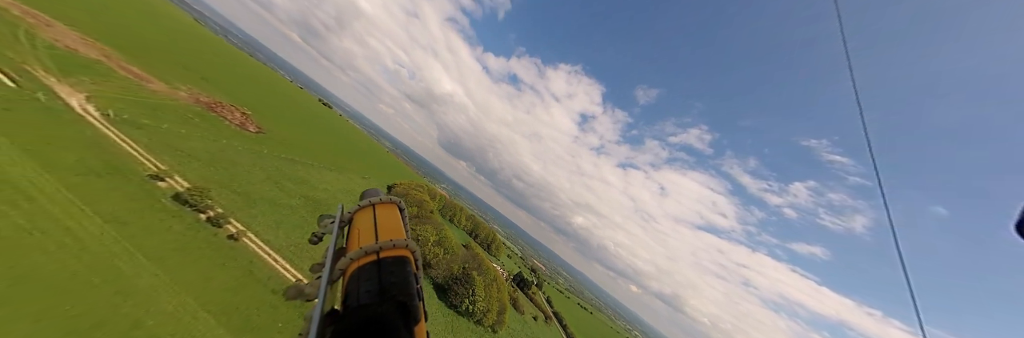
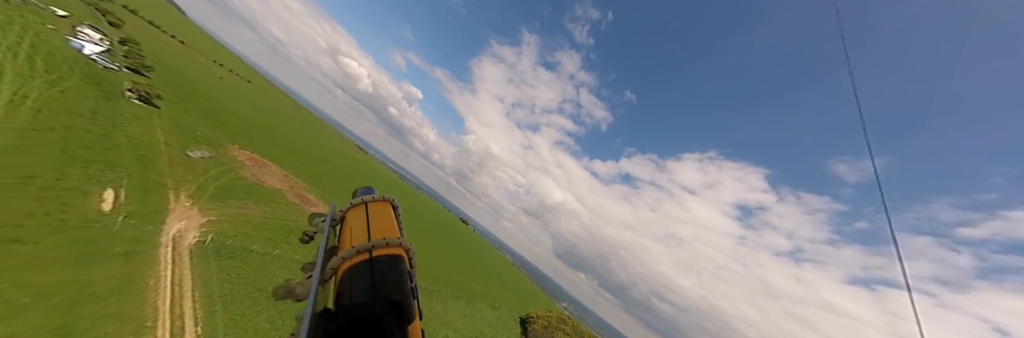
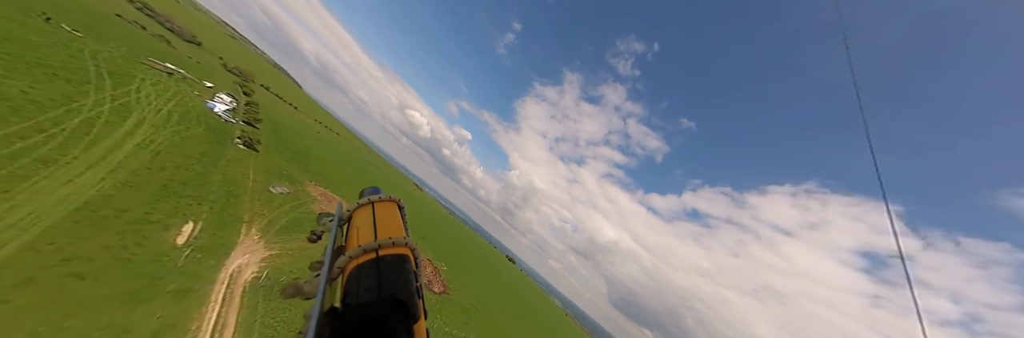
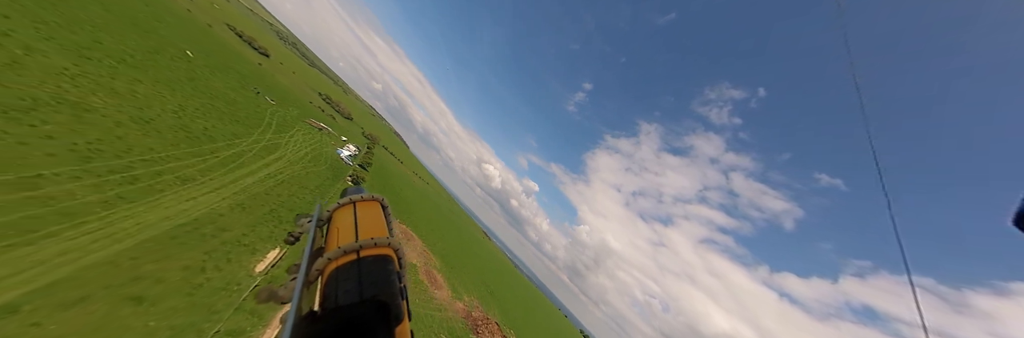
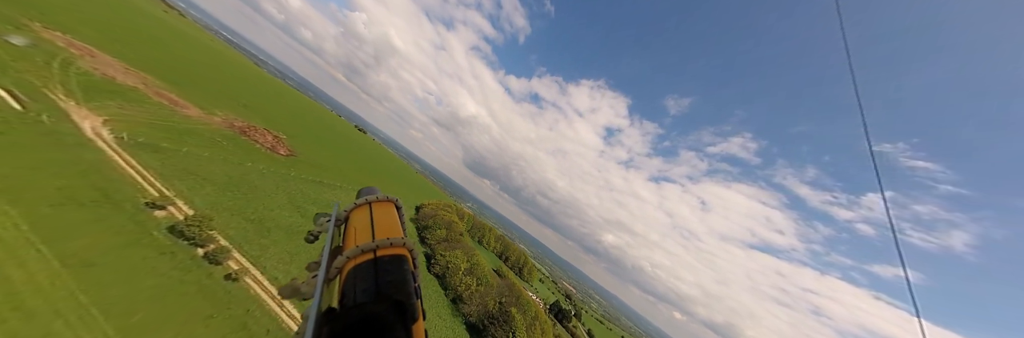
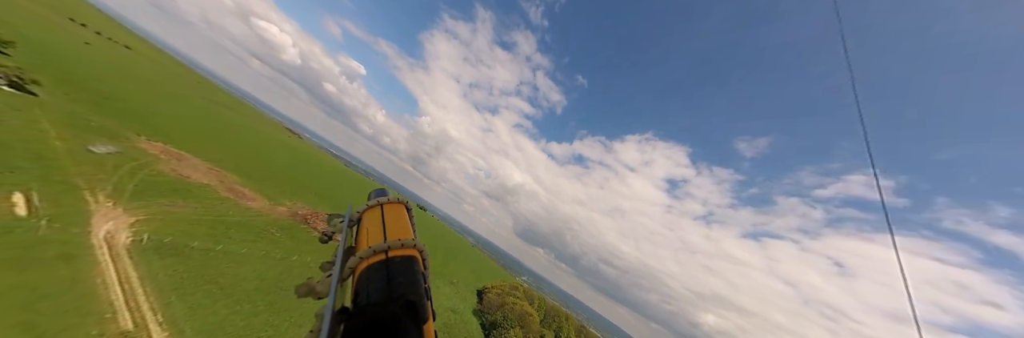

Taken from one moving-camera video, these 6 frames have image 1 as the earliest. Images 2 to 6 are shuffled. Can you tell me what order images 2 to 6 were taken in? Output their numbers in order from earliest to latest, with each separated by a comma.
5, 6, 2, 3, 4
